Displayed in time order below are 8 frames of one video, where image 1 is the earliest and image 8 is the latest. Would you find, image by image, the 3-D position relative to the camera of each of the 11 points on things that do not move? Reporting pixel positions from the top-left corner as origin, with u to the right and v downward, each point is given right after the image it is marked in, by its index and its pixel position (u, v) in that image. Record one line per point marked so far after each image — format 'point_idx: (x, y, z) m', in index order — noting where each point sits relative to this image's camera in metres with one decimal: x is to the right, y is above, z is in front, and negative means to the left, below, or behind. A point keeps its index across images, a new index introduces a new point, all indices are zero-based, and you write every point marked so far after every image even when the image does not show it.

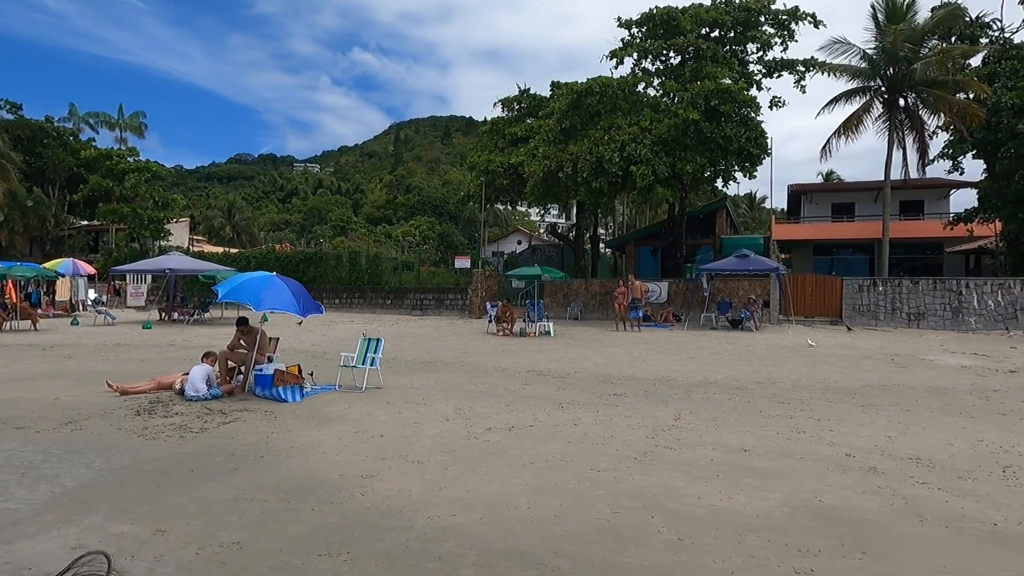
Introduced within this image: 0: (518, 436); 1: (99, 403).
0: (+0.1, -1.5, +6.9) m
1: (-5.5, -1.6, +8.9) m
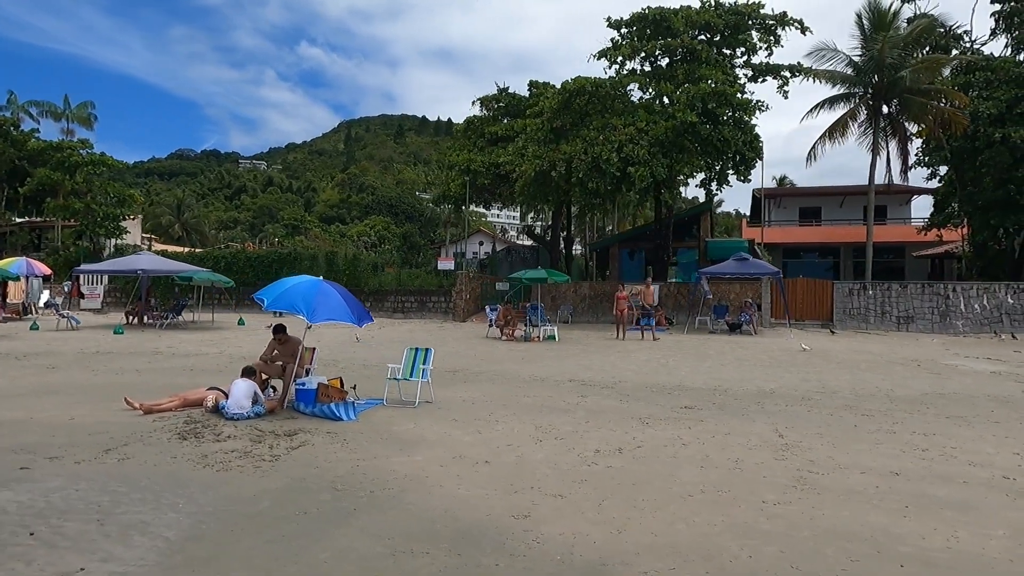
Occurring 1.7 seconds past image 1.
0: (+1.2, -1.6, +6.3) m
1: (-4.5, -1.6, +7.8) m
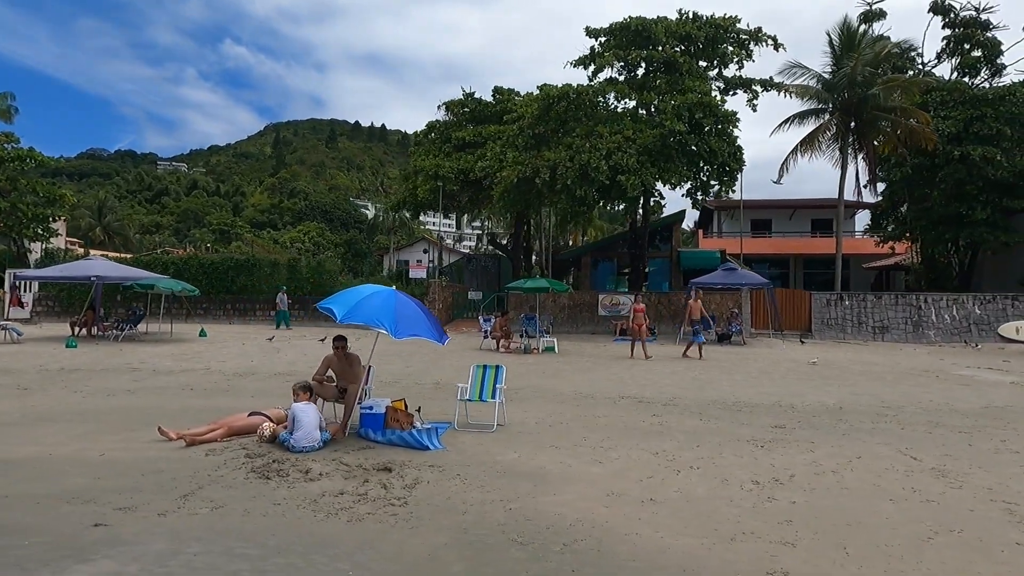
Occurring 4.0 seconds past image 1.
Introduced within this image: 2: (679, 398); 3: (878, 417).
0: (+2.6, -1.7, +5.6) m
1: (-3.3, -1.7, +6.6) m
2: (+2.8, -1.8, +10.9) m
3: (+5.2, -1.8, +9.5) m
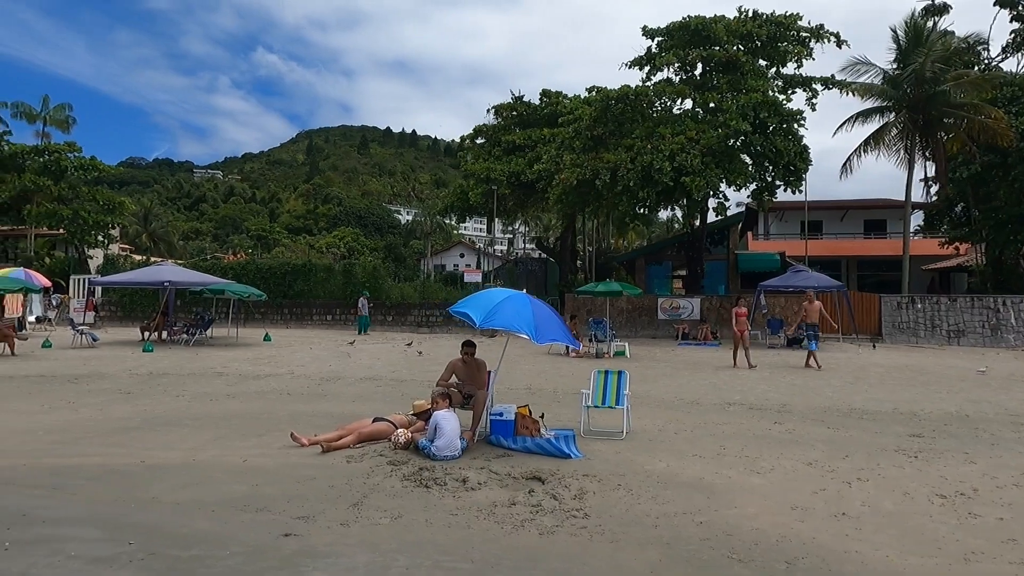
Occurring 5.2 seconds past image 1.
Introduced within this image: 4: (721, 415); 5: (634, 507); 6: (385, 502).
0: (+4.0, -1.8, +5.3) m
1: (-1.8, -1.8, +6.5) m
2: (+4.4, -1.9, +10.6) m
3: (+6.8, -1.9, +9.0) m
4: (+3.0, -1.9, +9.8) m
5: (+1.0, -1.8, +5.3) m
6: (-1.0, -1.8, +5.5) m
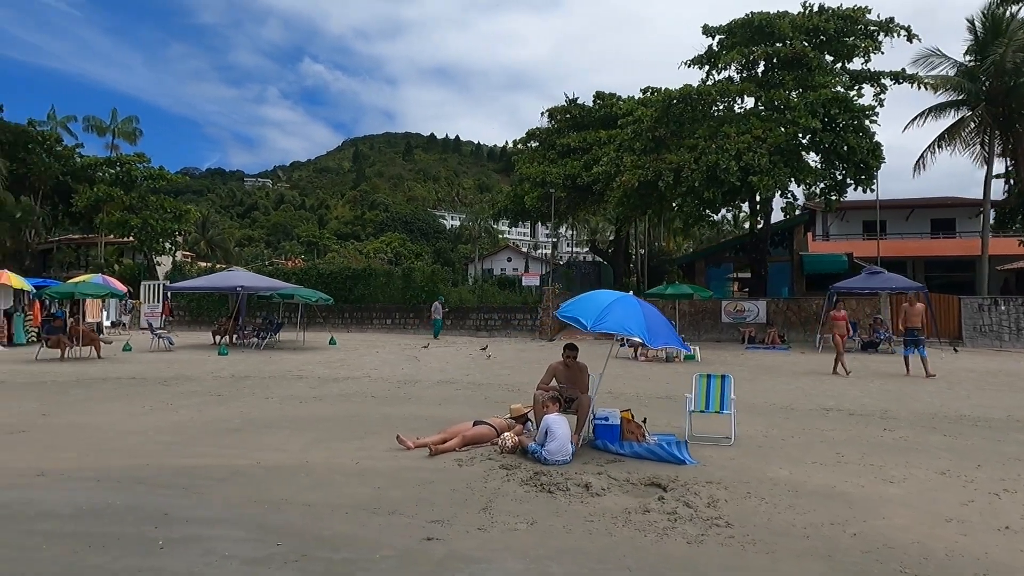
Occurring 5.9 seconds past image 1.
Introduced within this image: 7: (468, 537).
0: (+5.0, -1.7, +4.9) m
1: (-0.7, -1.8, +6.5) m
2: (+5.8, -1.9, +10.1) m
3: (+8.0, -1.9, +8.4) m
4: (+4.4, -1.9, +9.4) m
5: (+2.0, -1.8, +5.1) m
6: (0.0, -1.8, +5.4) m
7: (-0.3, -1.8, +4.7) m
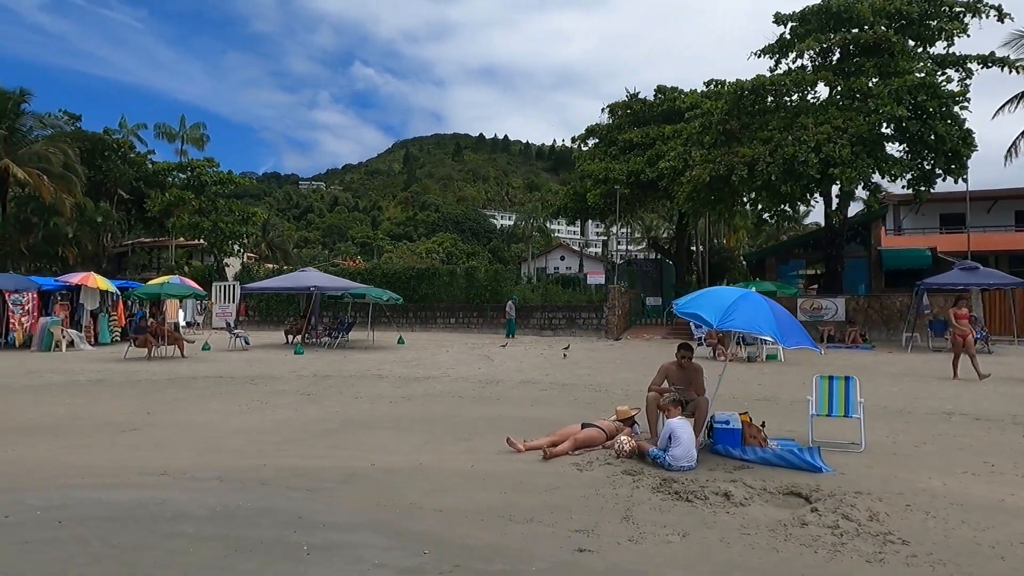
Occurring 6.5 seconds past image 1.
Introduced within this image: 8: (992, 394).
0: (+6.1, -1.7, +4.2) m
1: (+0.5, -1.8, +6.2) m
2: (+7.2, -1.8, +9.4) m
3: (+9.3, -1.8, +7.5) m
4: (+5.7, -1.8, +8.8) m
5: (+3.1, -1.7, +4.7) m
6: (+1.1, -1.7, +5.1) m
7: (+0.7, -1.7, +4.4) m
8: (+8.3, -1.8, +11.5) m
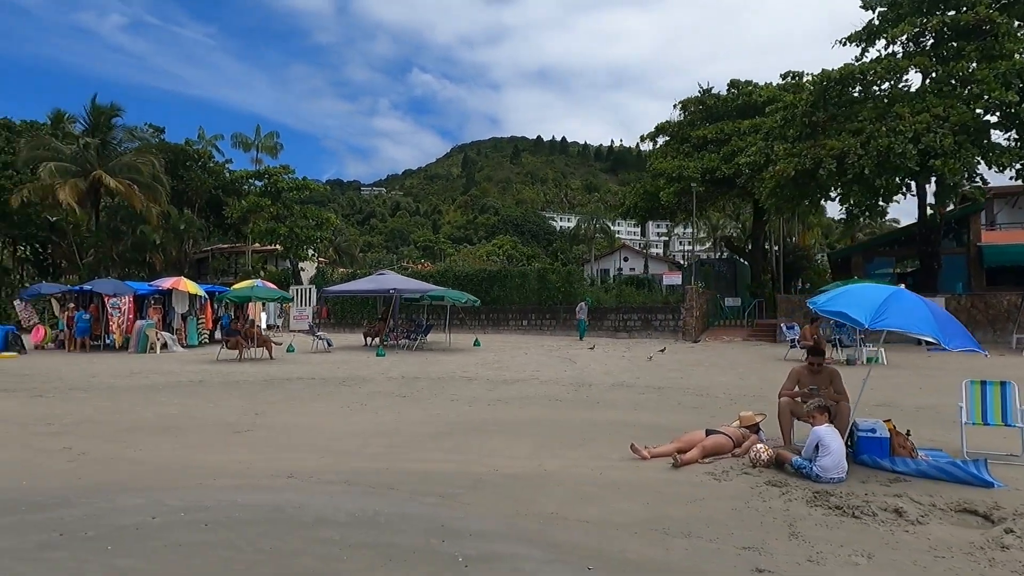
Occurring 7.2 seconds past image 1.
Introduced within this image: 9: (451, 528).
0: (+7.1, -1.6, +3.4) m
1: (+1.7, -1.8, +5.9) m
2: (+8.7, -1.7, +8.4) m
3: (+10.6, -1.7, +6.4) m
4: (+7.1, -1.8, +7.9) m
5: (+4.1, -1.7, +4.1) m
6: (+2.2, -1.7, +4.6) m
7: (+1.8, -1.7, +4.0) m
8: (+9.9, -1.8, +10.4) m
9: (-0.4, -1.8, +4.9) m
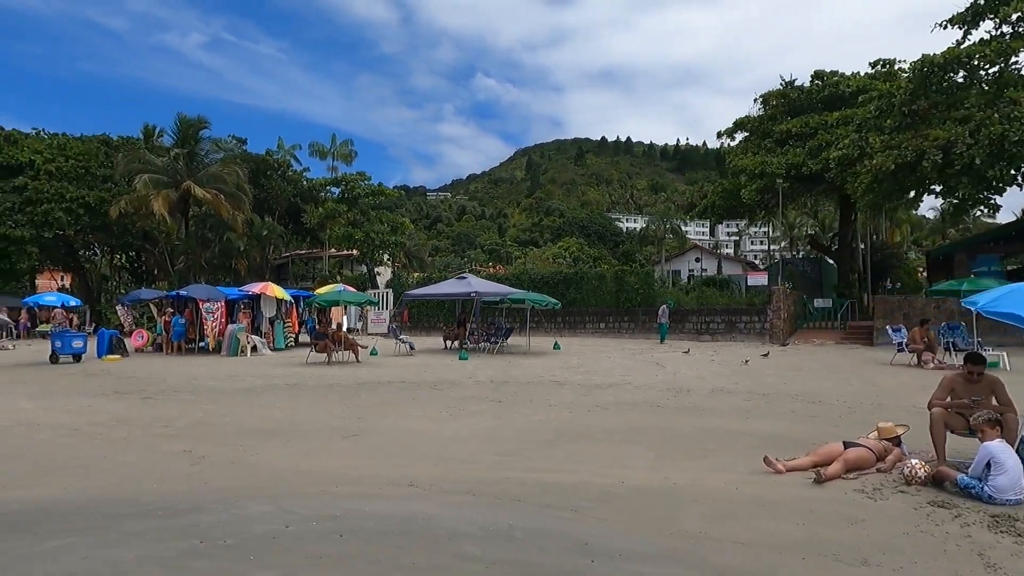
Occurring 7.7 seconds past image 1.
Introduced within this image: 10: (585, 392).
0: (+7.9, -1.6, +2.4) m
1: (+2.8, -1.8, +5.3) m
2: (+10.0, -1.7, +7.2) m
3: (+11.7, -1.6, +5.0) m
4: (+8.4, -1.7, +6.9) m
5: (+5.0, -1.7, +3.3) m
6: (+3.2, -1.7, +4.1) m
7: (+2.7, -1.7, +3.5) m
8: (+11.5, -1.7, +9.1) m
9: (+0.6, -1.8, +4.6) m
10: (+1.4, -2.0, +13.0) m
